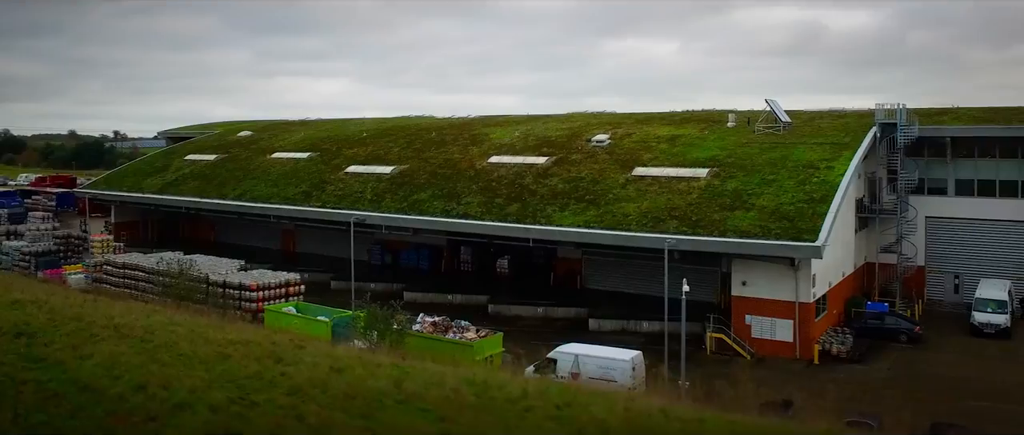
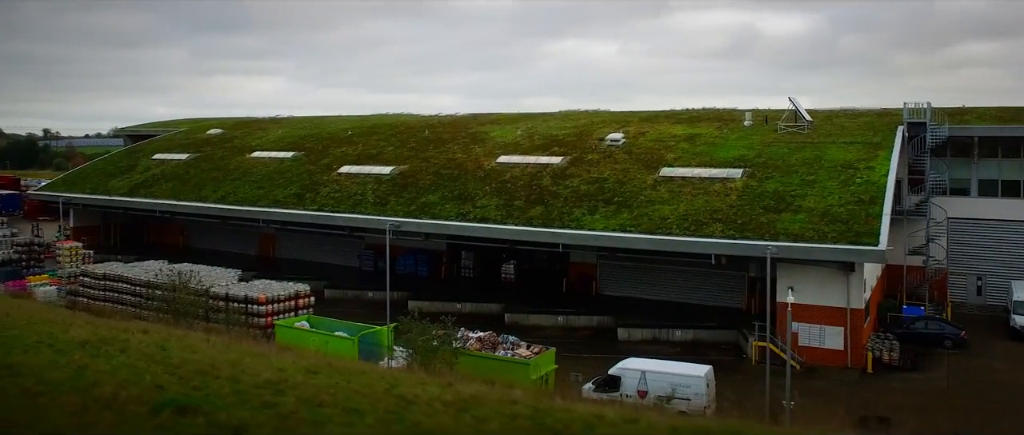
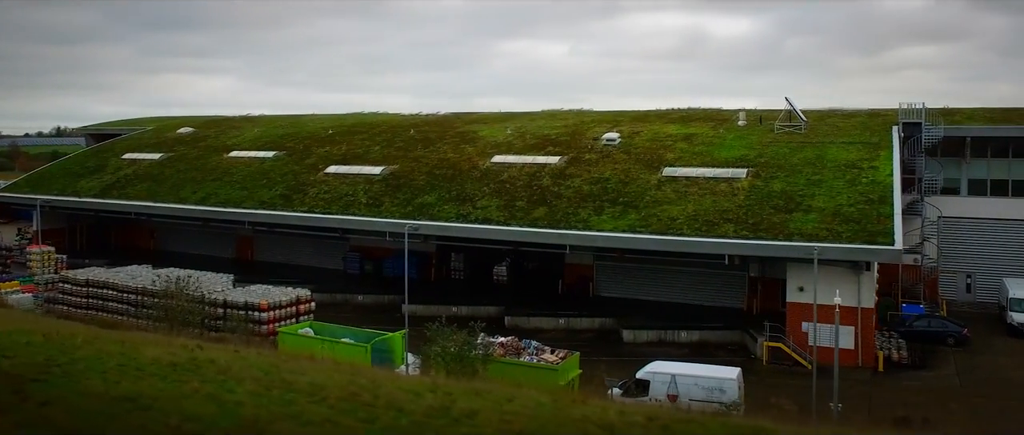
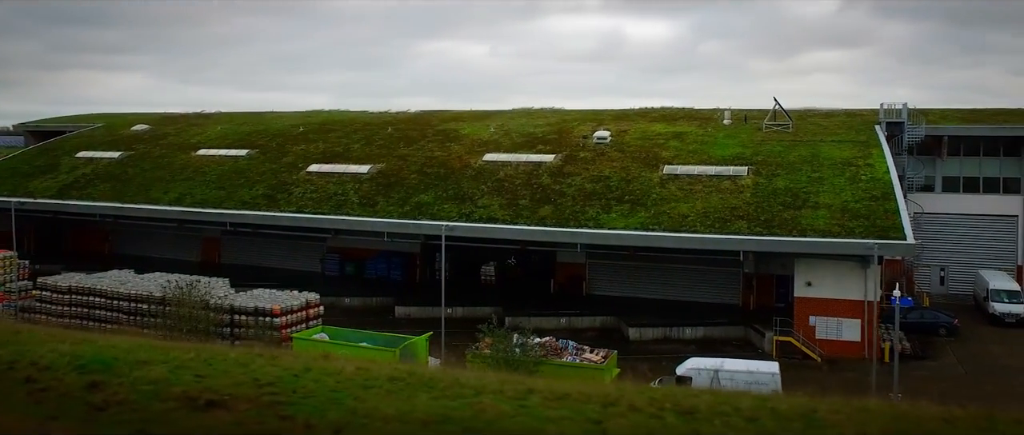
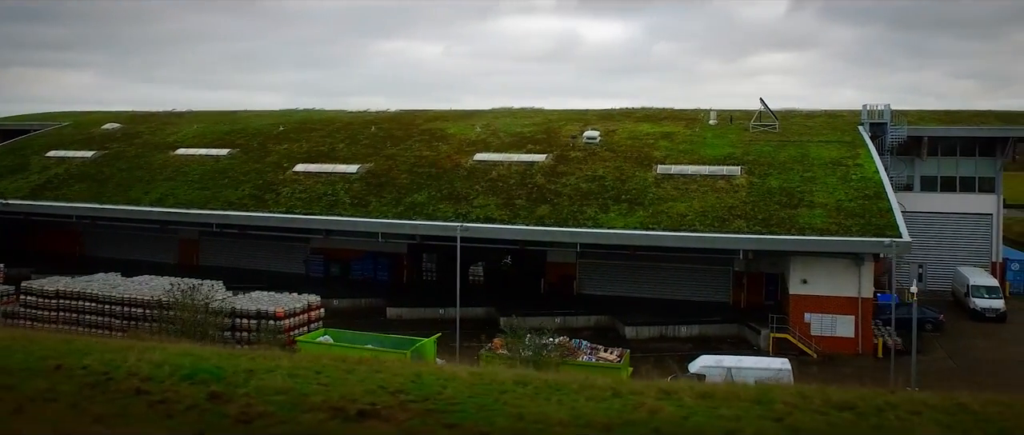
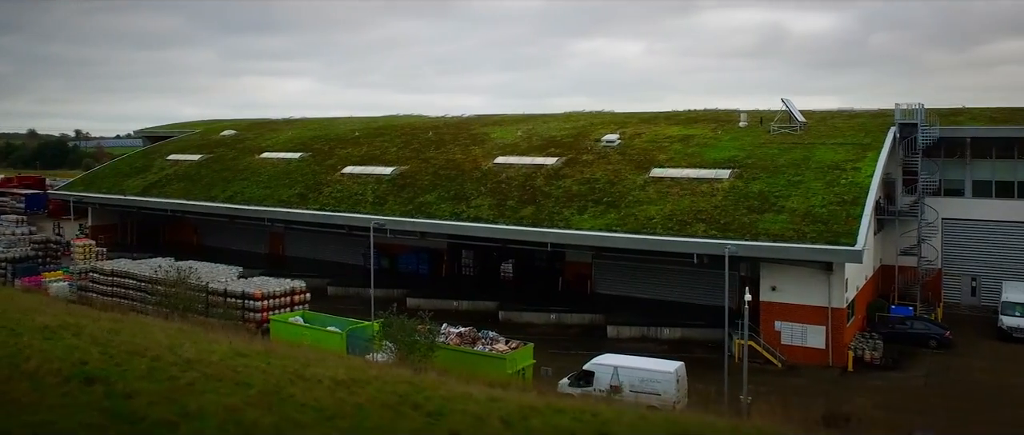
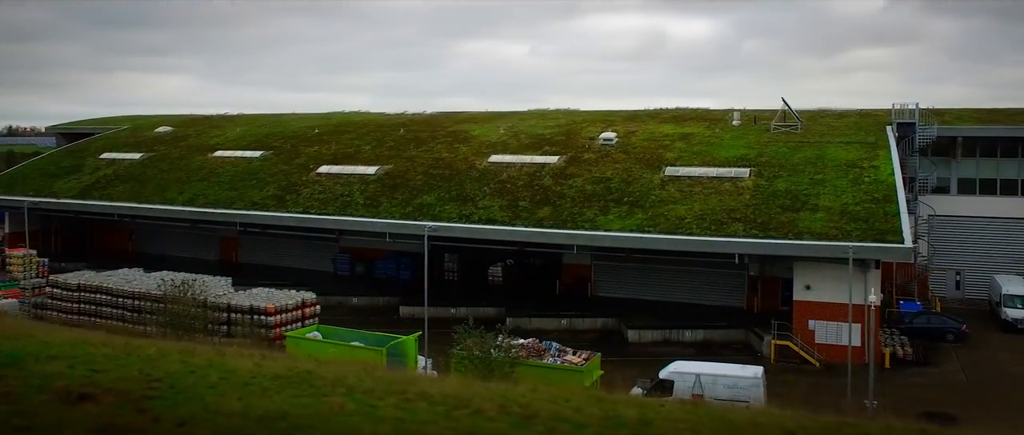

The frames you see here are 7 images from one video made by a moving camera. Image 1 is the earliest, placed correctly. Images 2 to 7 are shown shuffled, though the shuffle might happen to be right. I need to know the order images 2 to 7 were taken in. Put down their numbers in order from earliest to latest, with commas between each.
6, 2, 3, 7, 4, 5
